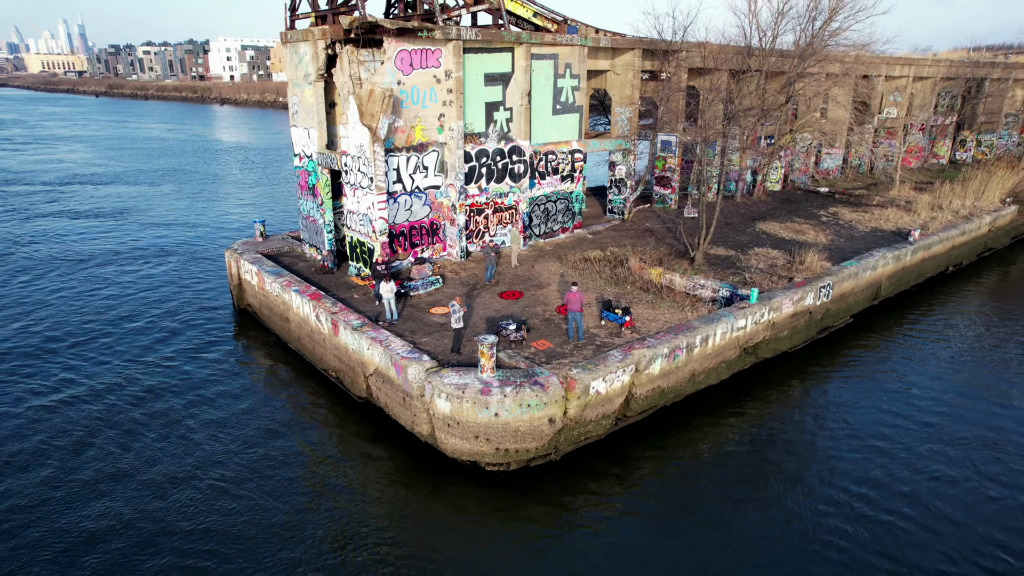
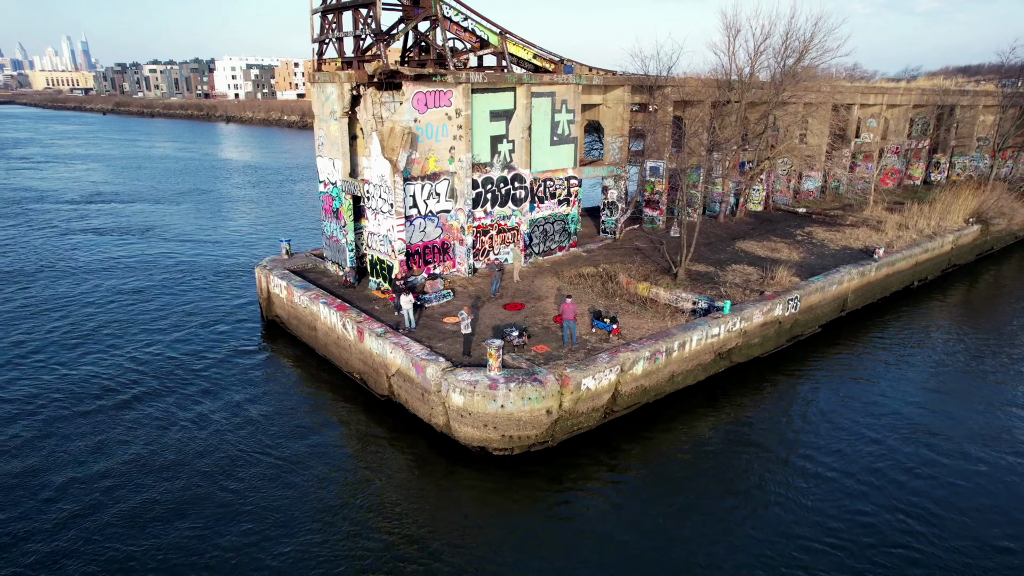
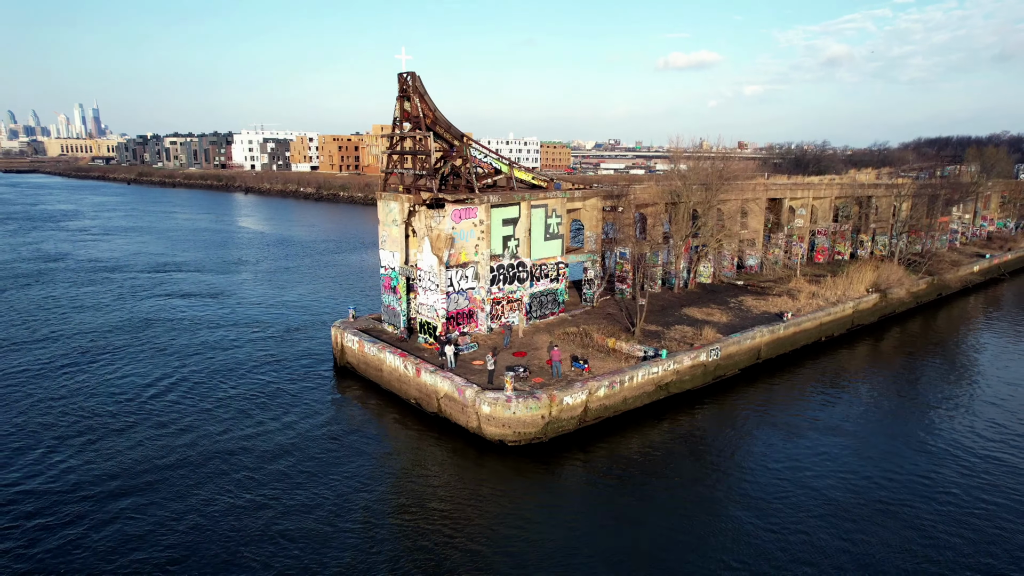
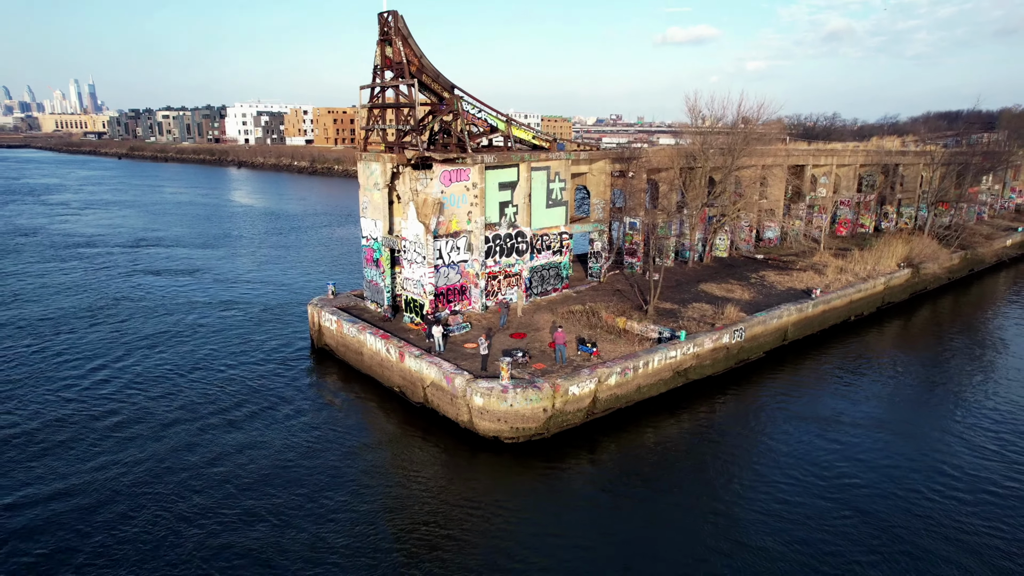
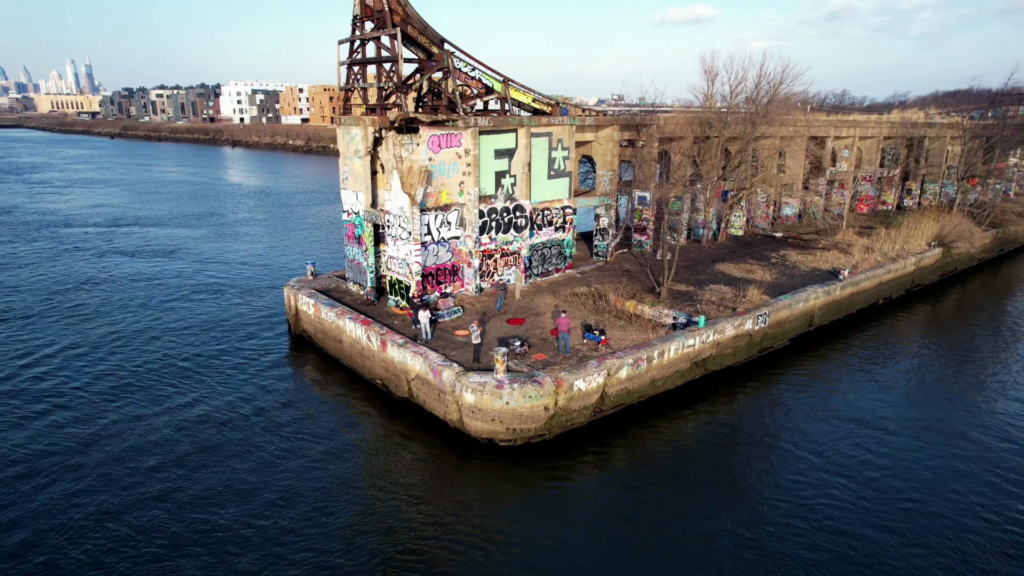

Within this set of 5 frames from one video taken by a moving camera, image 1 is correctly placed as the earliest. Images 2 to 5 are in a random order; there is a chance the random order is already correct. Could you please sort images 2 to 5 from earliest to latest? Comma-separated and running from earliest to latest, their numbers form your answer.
2, 5, 4, 3
